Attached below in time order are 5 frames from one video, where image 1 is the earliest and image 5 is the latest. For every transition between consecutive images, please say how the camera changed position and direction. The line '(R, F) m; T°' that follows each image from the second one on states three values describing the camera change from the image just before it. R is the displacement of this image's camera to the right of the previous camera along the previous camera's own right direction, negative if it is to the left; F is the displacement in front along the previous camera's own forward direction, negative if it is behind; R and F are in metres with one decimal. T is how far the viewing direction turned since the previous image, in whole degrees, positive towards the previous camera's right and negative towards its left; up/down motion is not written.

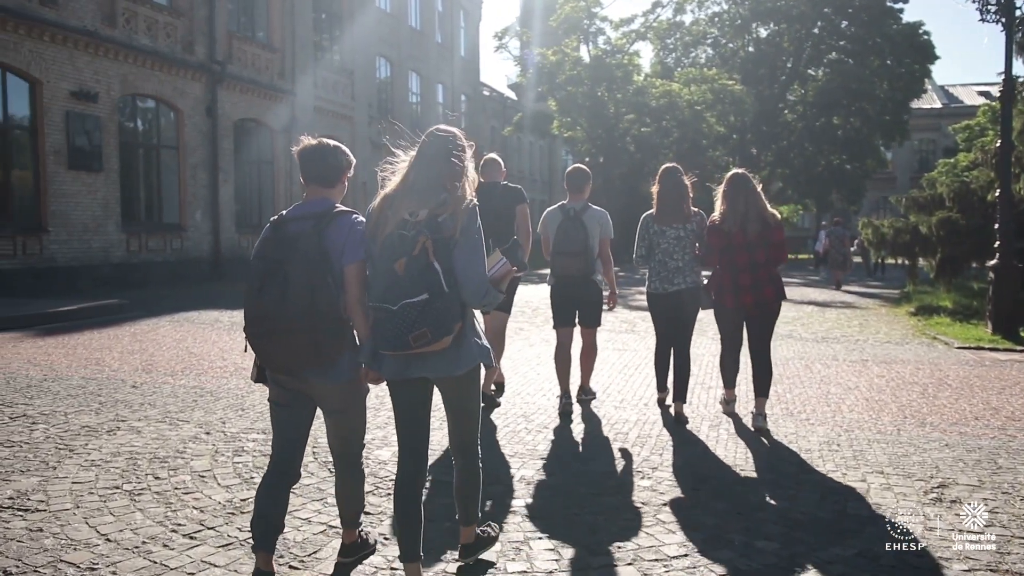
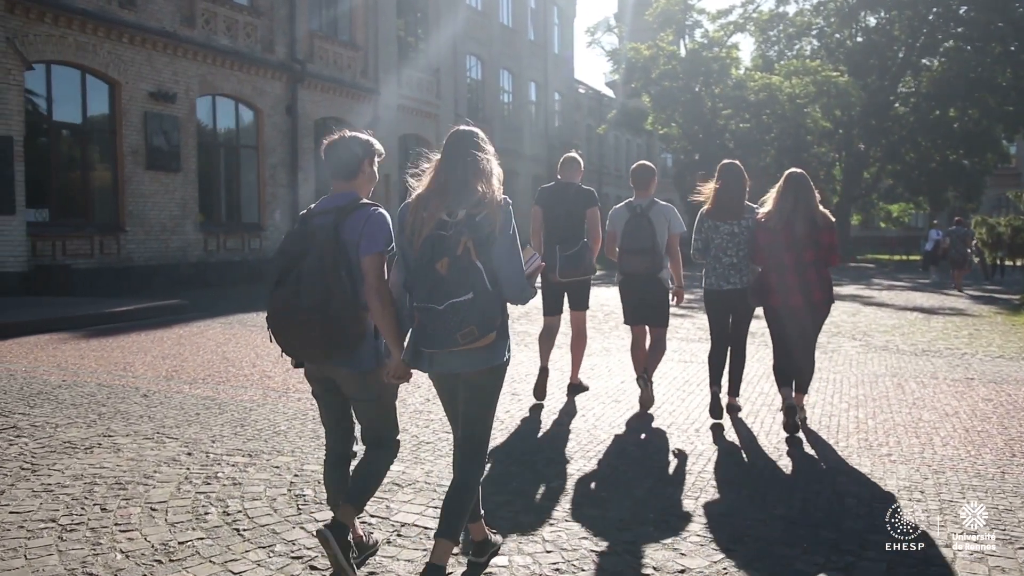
(+0.5, +0.9) m; -6°
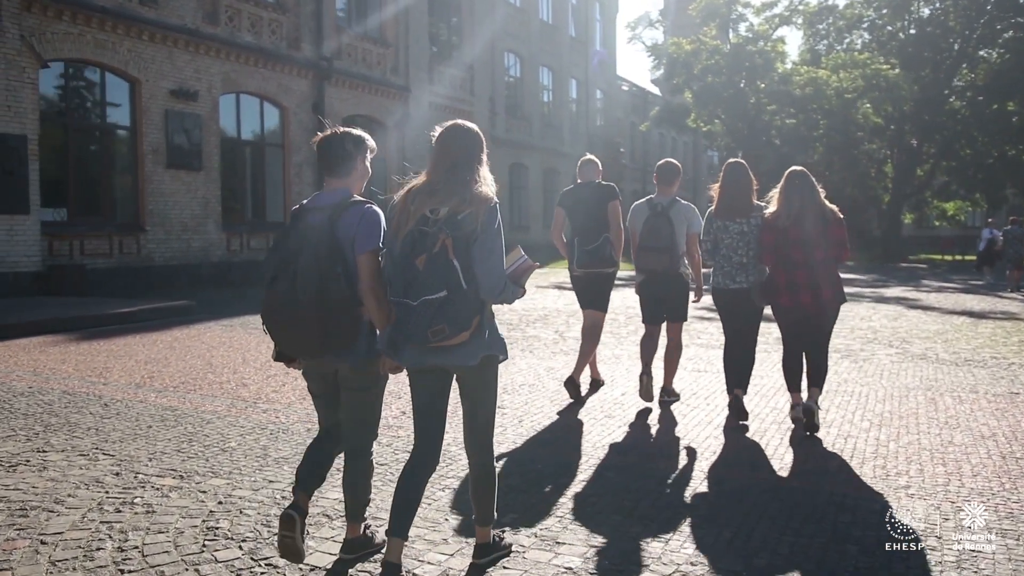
(+0.5, +0.7) m; -3°
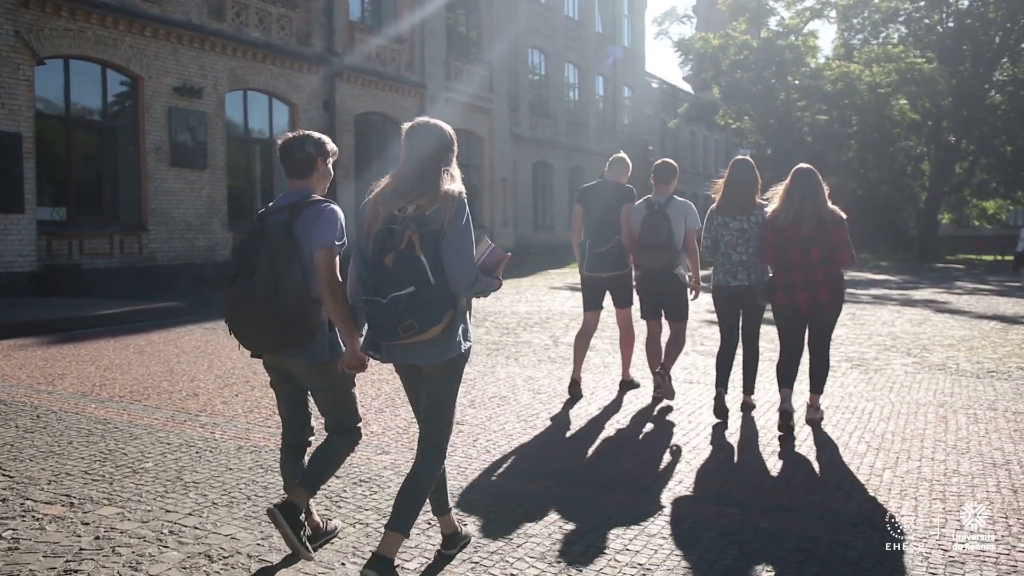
(+0.5, +0.6) m; -2°
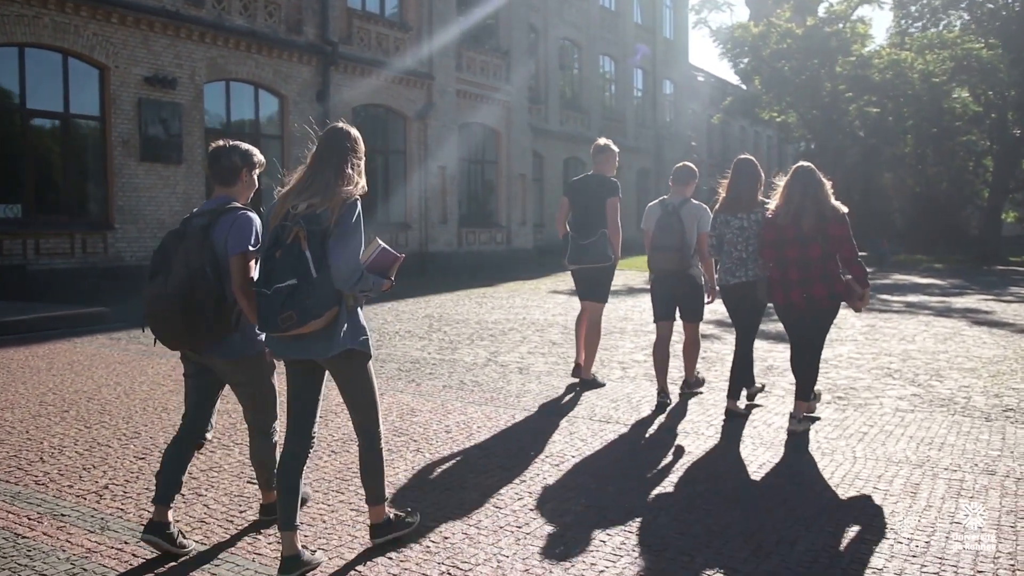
(+1.2, +1.6) m; -4°
